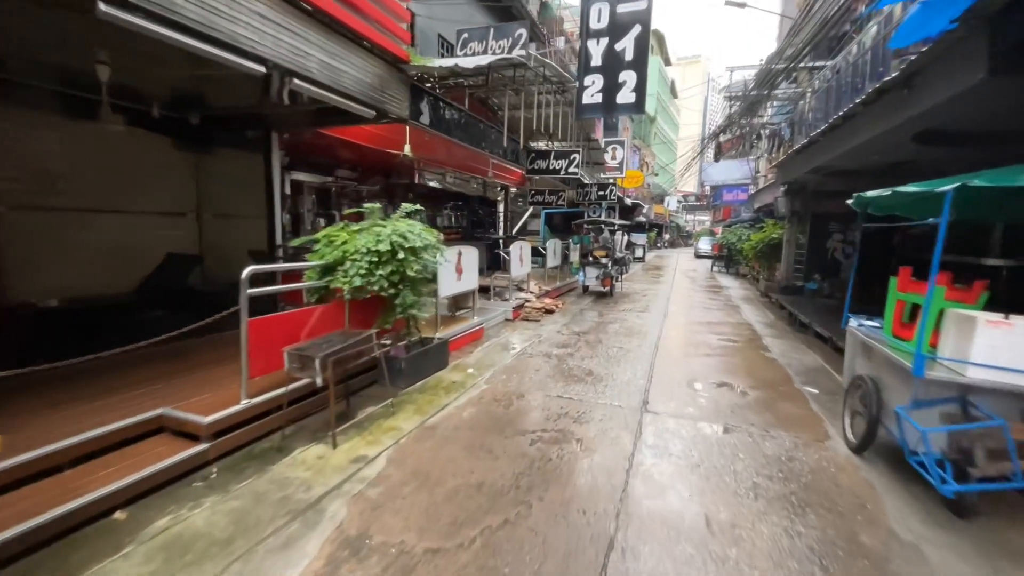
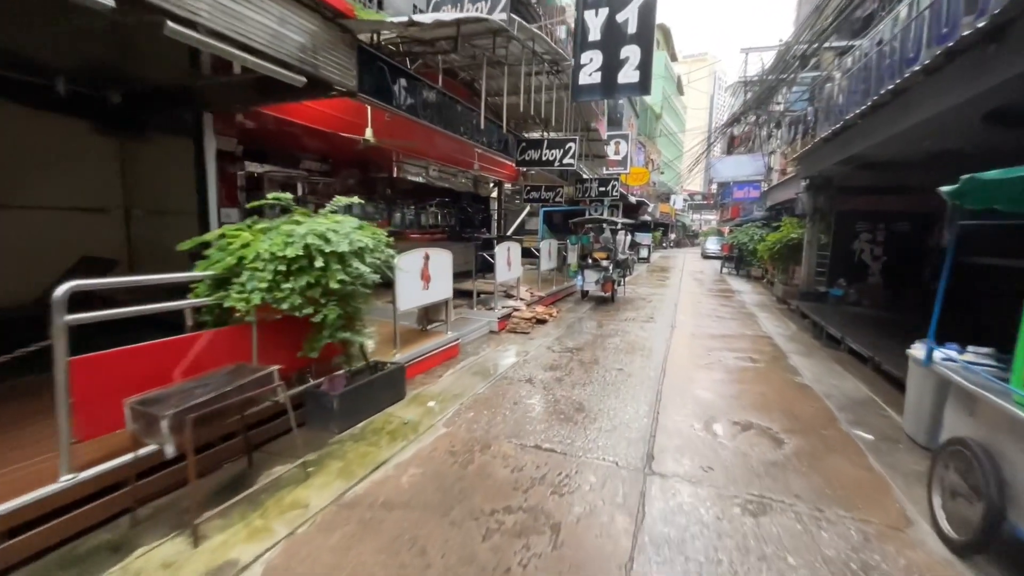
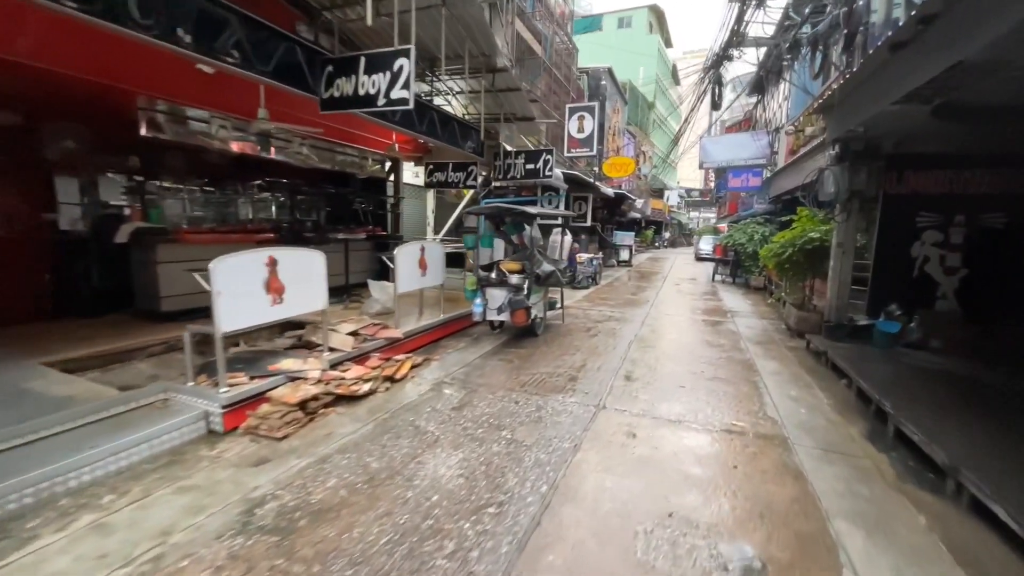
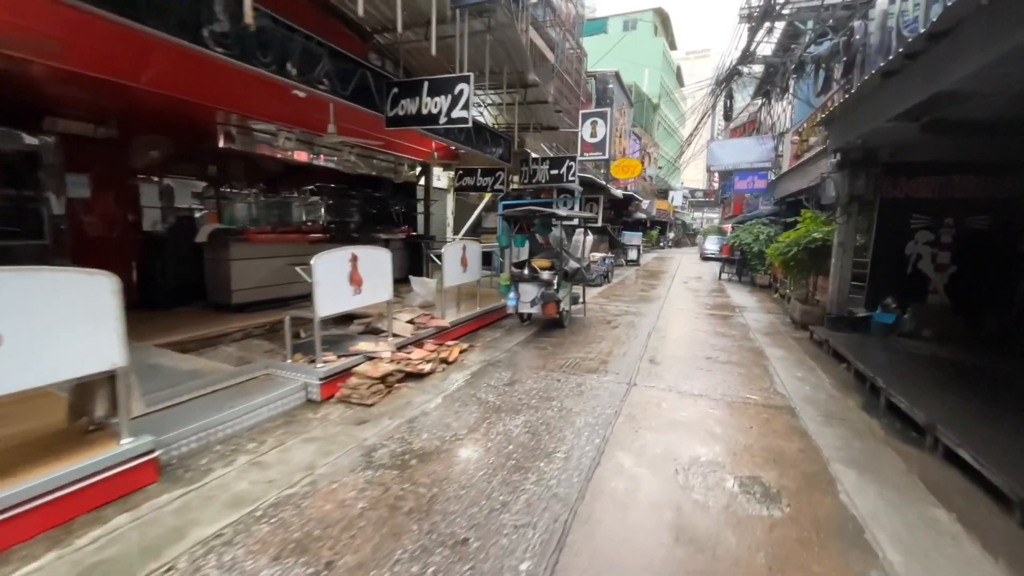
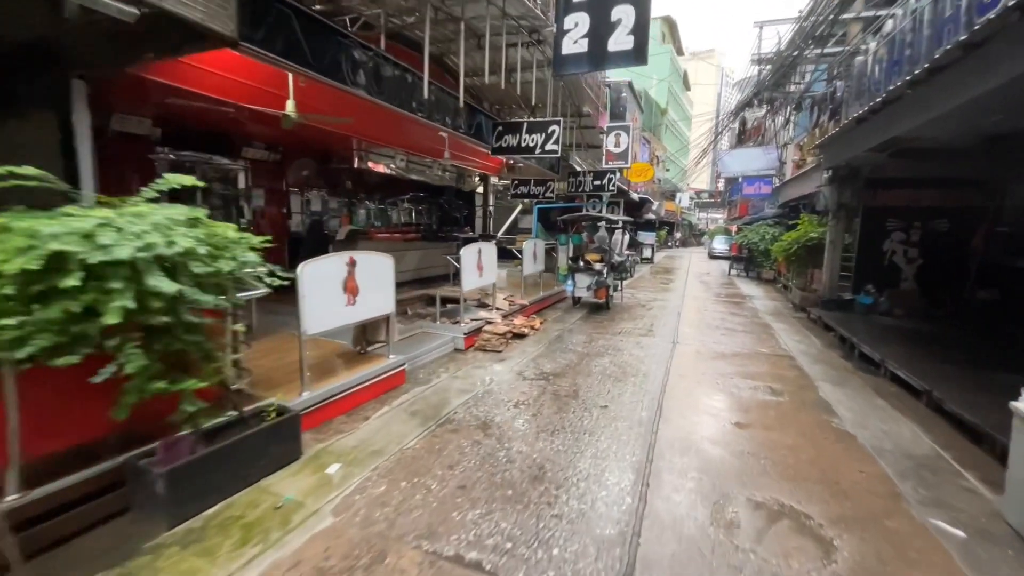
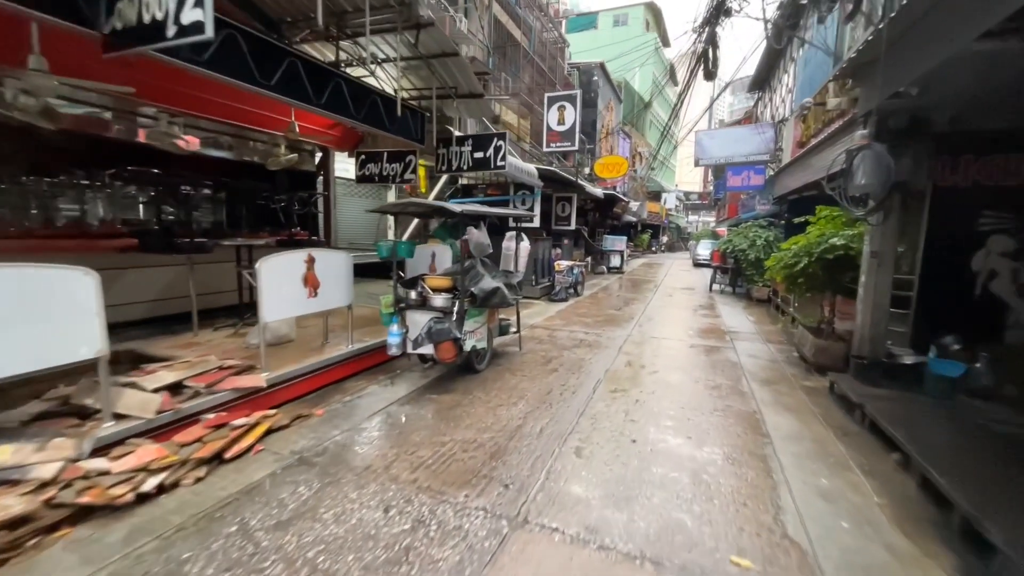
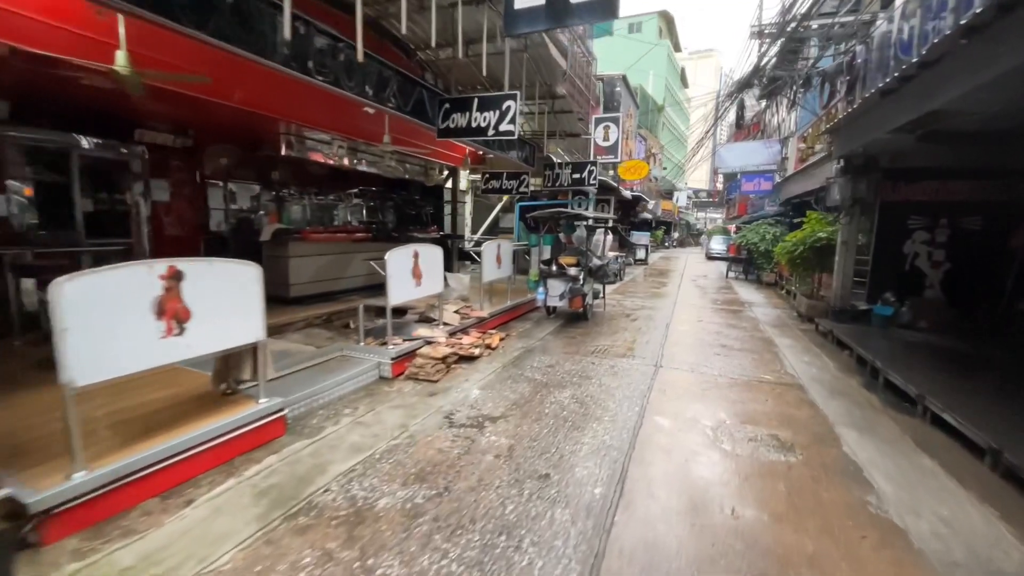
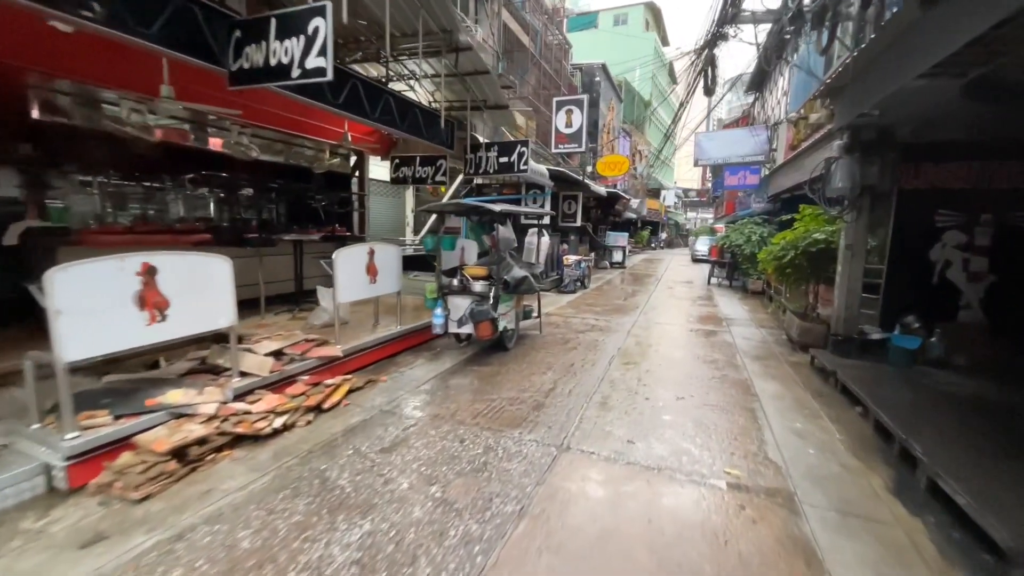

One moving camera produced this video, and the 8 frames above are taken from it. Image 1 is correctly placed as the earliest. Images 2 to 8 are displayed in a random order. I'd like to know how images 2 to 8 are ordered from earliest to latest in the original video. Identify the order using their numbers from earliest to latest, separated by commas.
2, 5, 7, 4, 3, 8, 6
